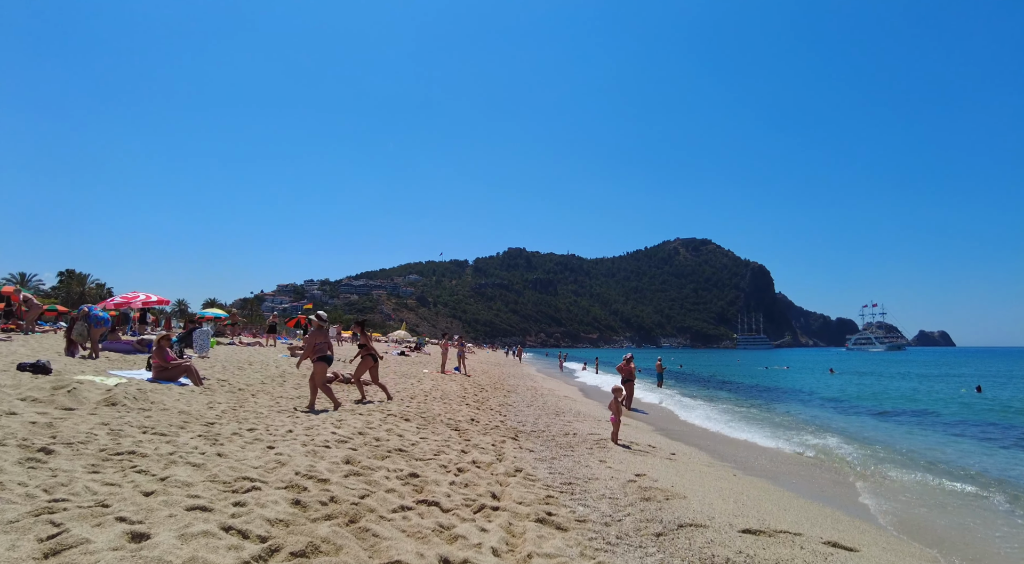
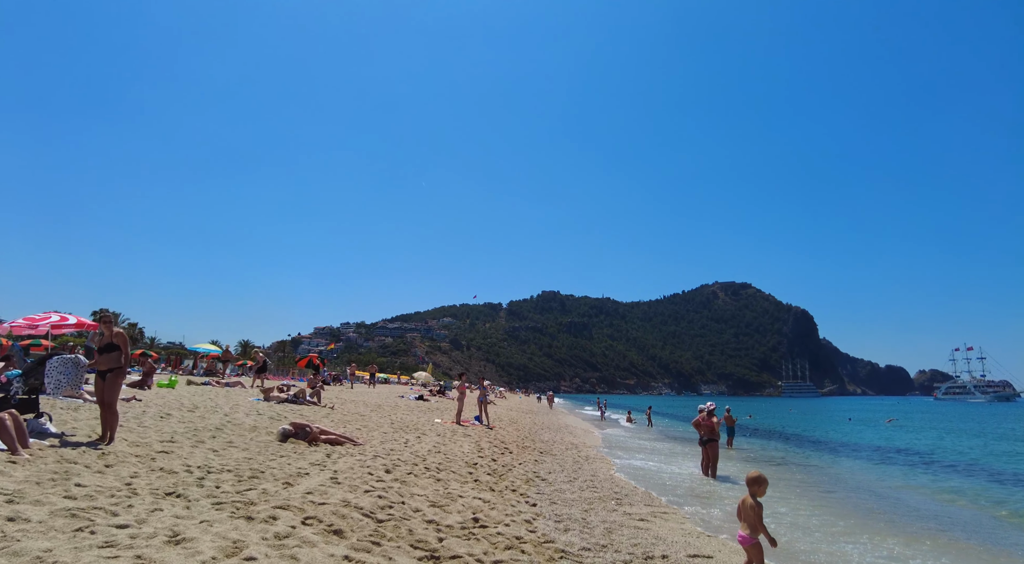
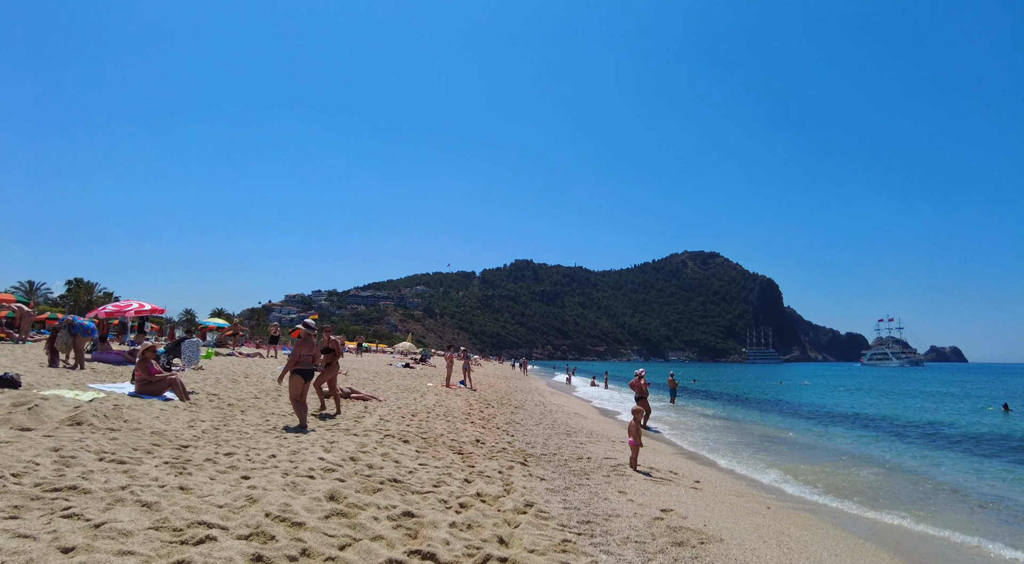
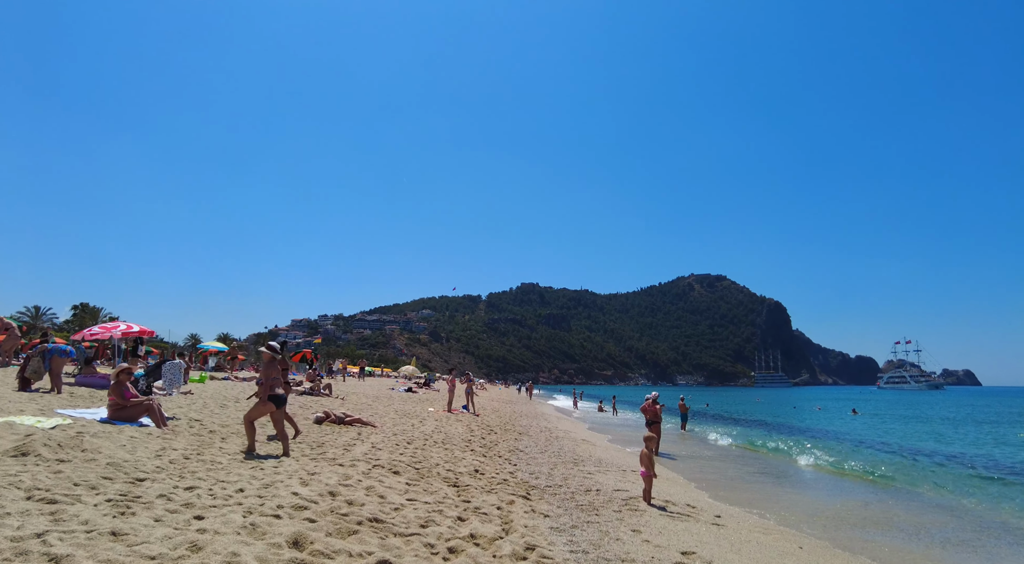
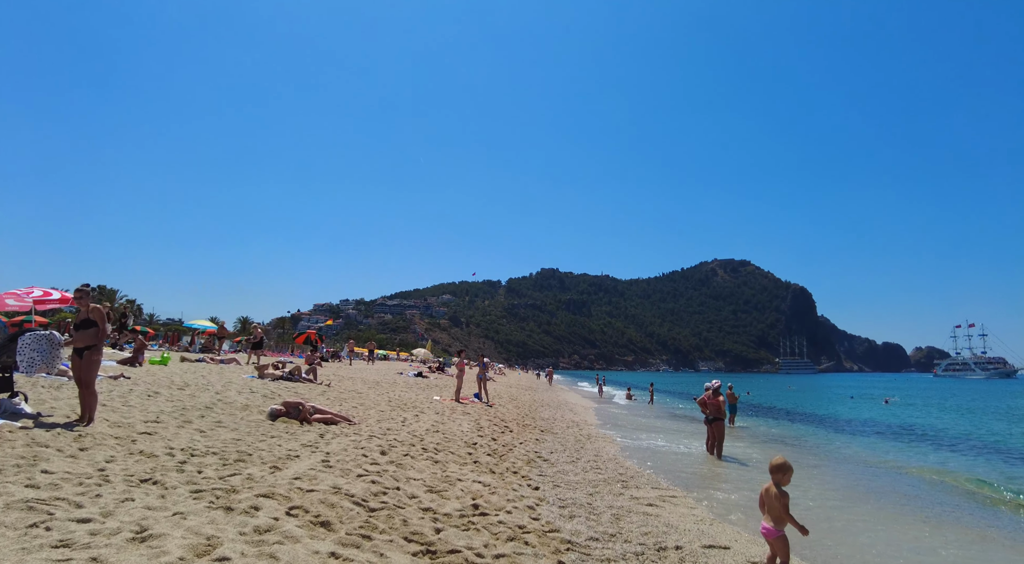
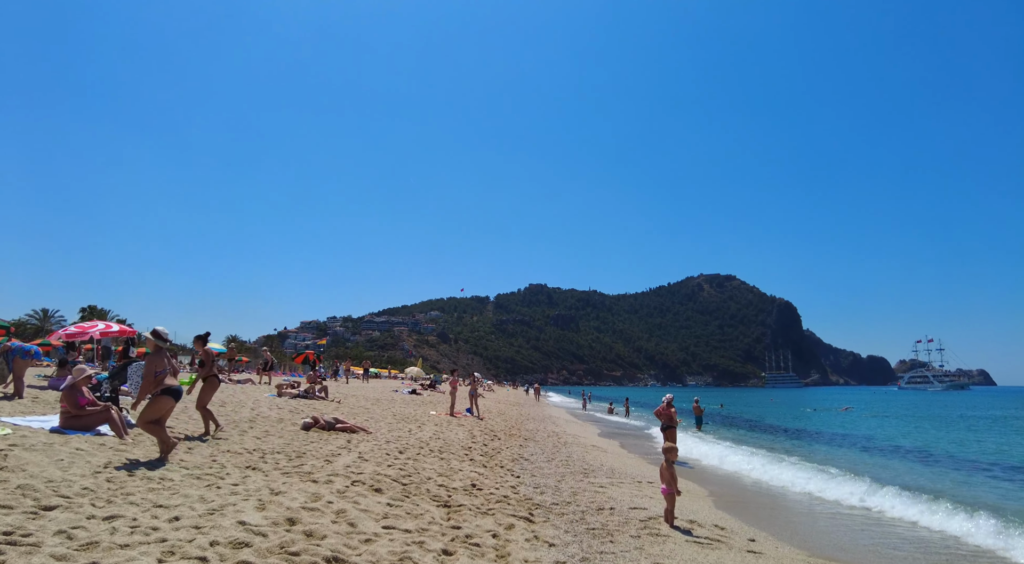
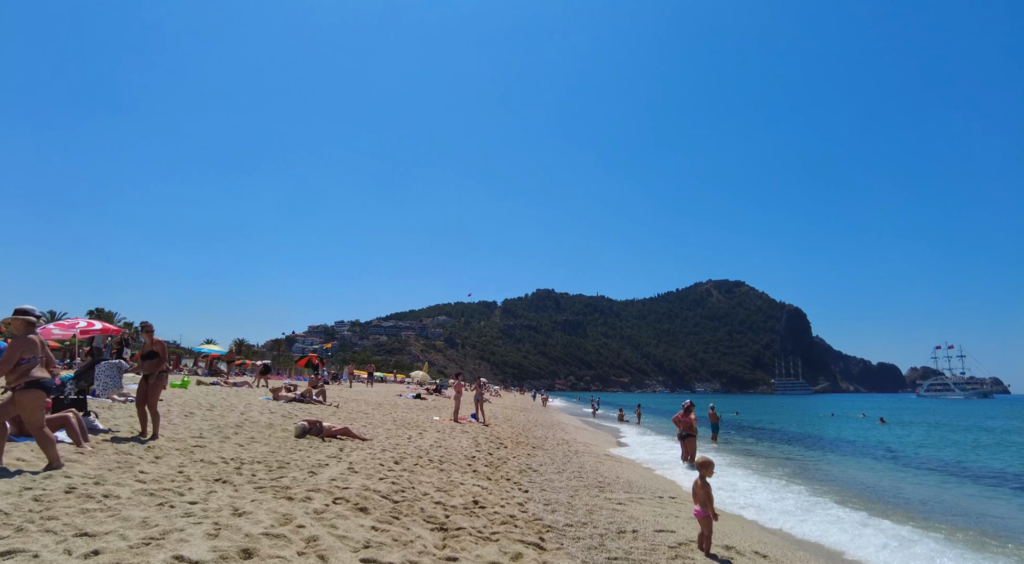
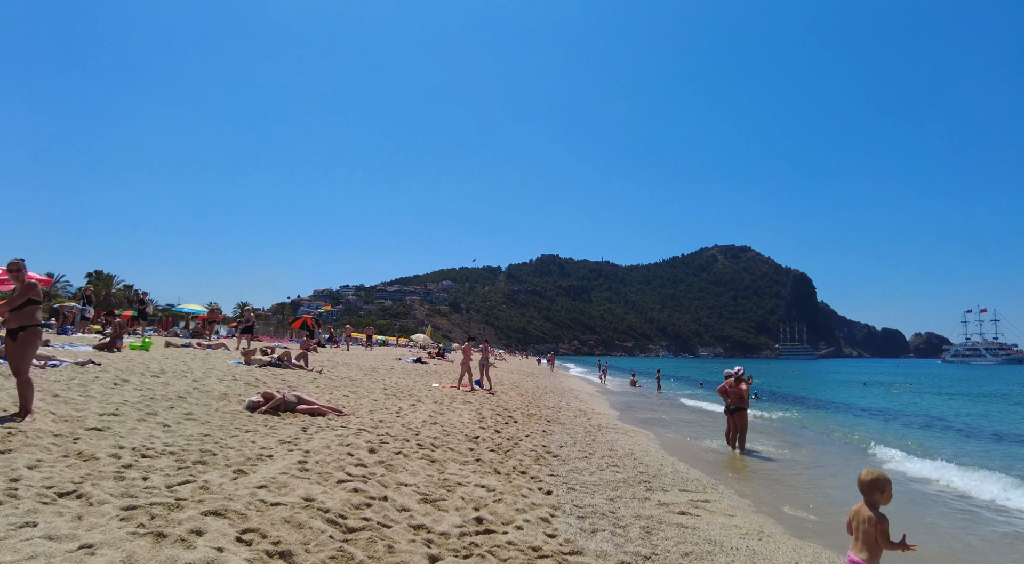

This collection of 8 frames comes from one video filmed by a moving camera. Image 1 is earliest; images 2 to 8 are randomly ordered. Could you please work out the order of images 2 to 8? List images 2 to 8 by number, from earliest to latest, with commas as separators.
3, 4, 6, 7, 2, 5, 8
